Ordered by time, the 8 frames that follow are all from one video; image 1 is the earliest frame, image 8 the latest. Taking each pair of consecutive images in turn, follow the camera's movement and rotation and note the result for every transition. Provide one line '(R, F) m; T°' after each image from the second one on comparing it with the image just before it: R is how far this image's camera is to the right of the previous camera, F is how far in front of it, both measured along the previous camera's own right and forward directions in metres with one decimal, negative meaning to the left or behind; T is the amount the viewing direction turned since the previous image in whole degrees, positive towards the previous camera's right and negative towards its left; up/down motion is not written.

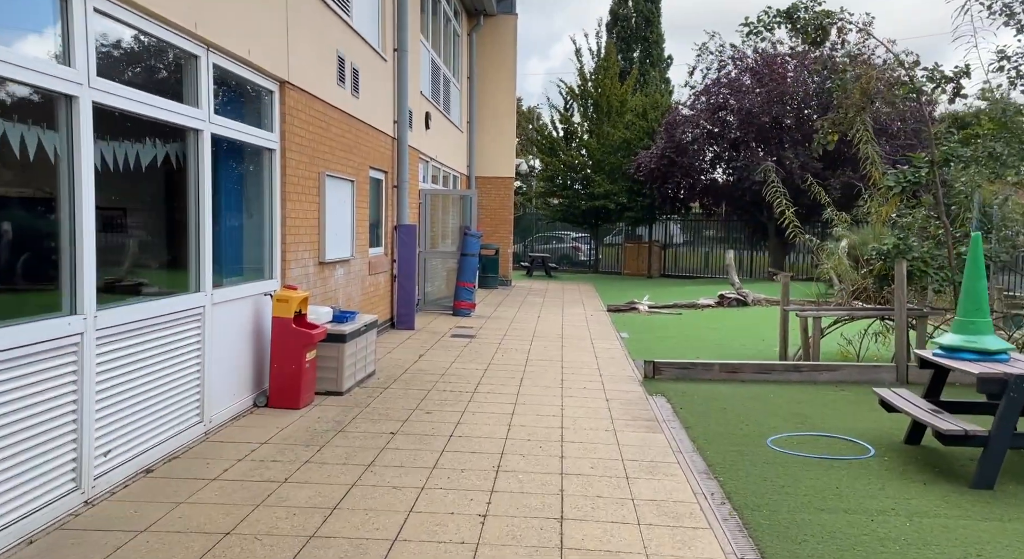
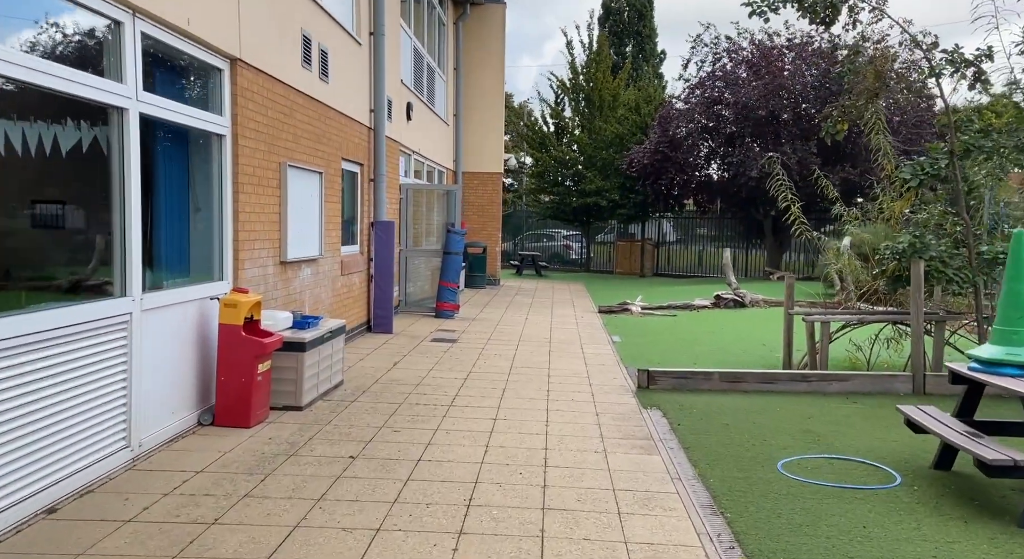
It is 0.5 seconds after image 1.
(+0.1, +0.7) m; +1°
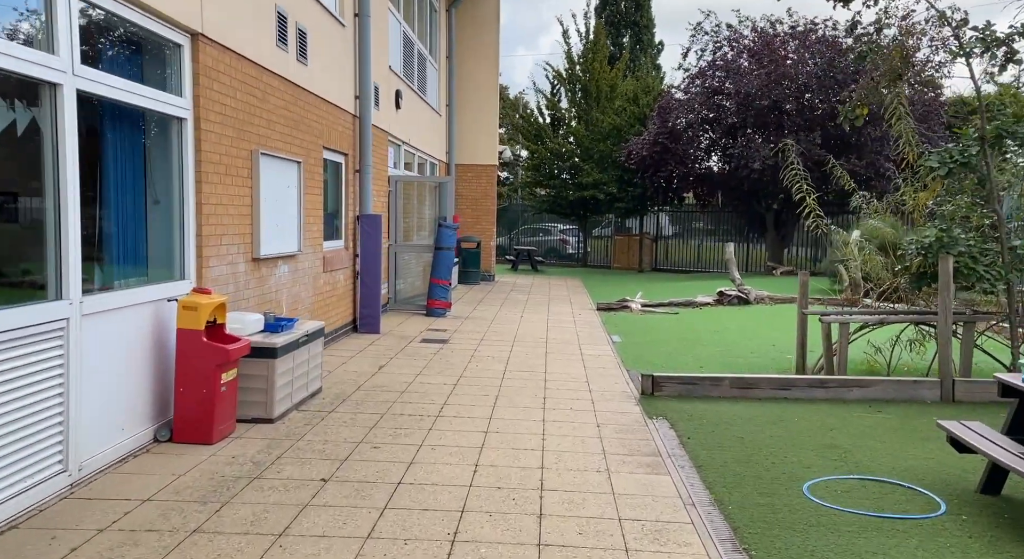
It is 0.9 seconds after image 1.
(0.0, +0.6) m; 0°
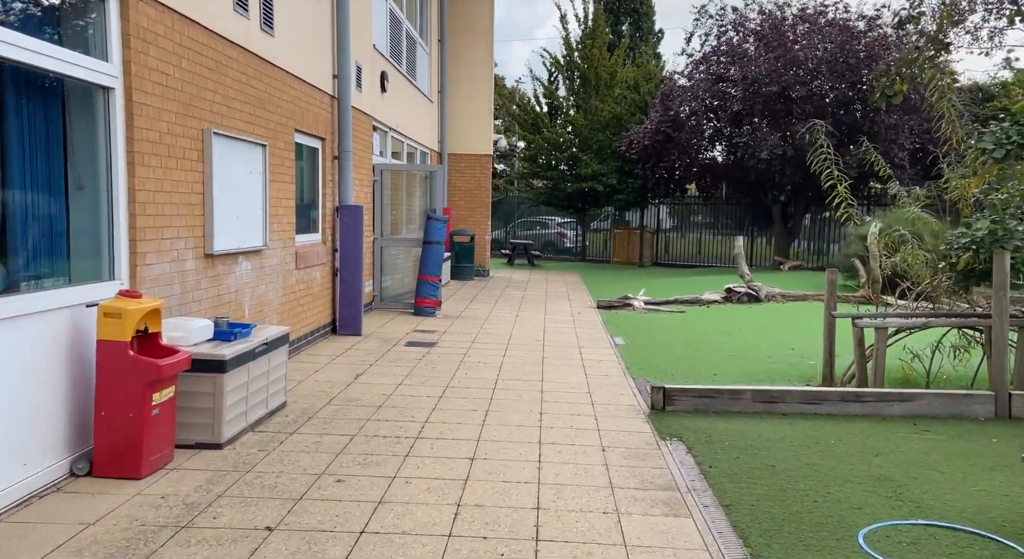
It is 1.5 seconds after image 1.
(0.0, +0.8) m; 0°
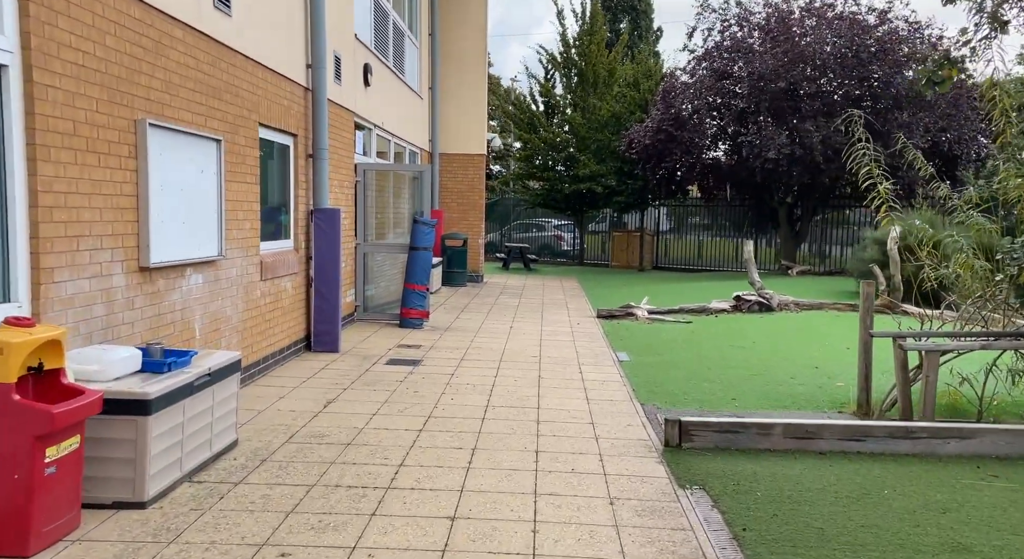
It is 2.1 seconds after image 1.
(0.0, +0.9) m; 0°
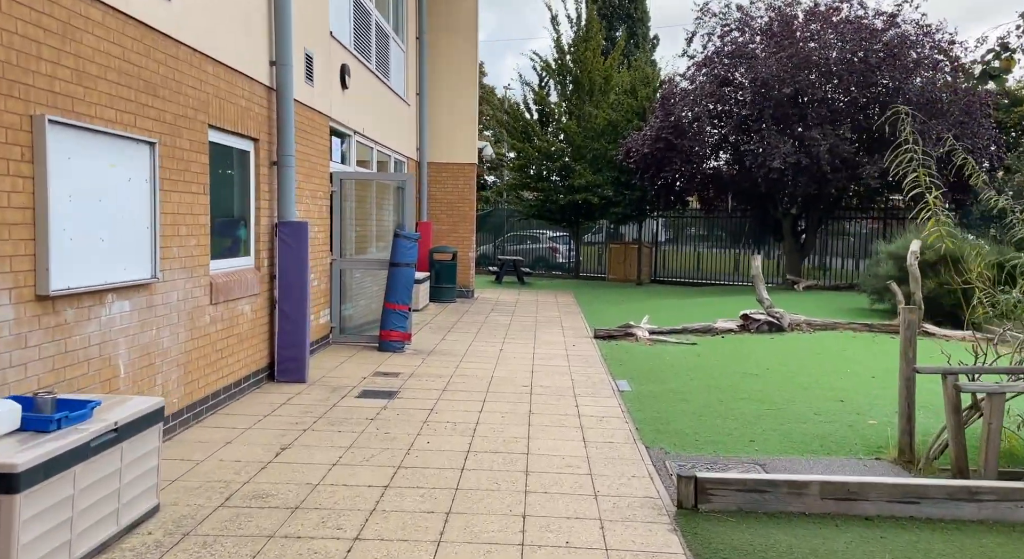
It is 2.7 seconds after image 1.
(+0.1, +0.8) m; 0°
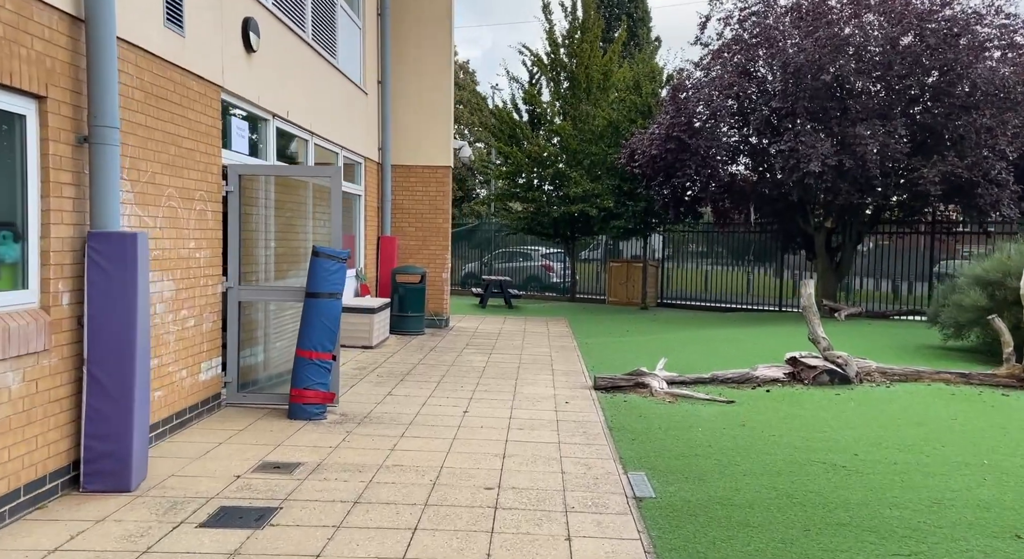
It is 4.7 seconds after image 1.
(+0.2, +2.8) m; 0°
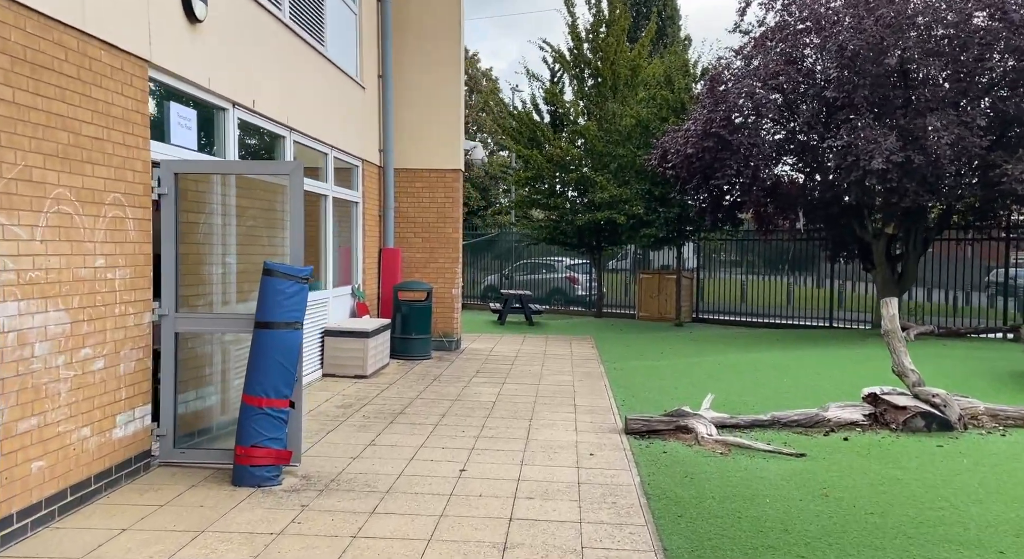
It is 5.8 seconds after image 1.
(+0.1, +1.5) m; -2°
